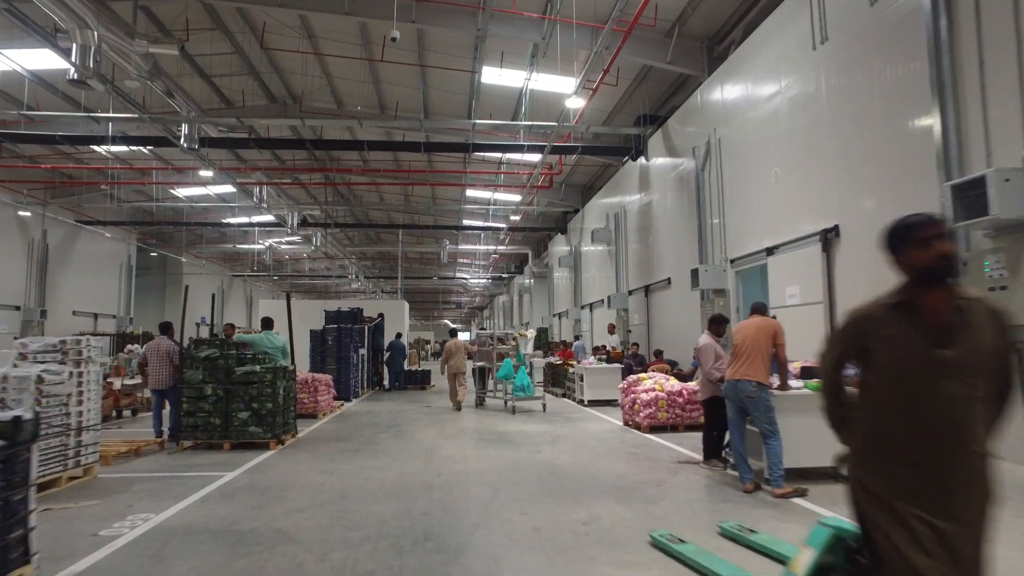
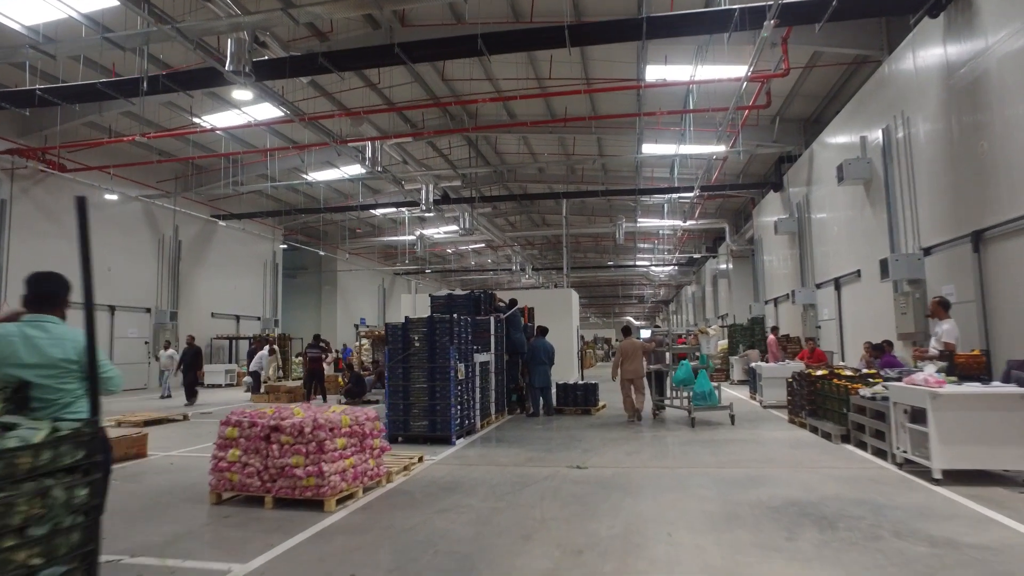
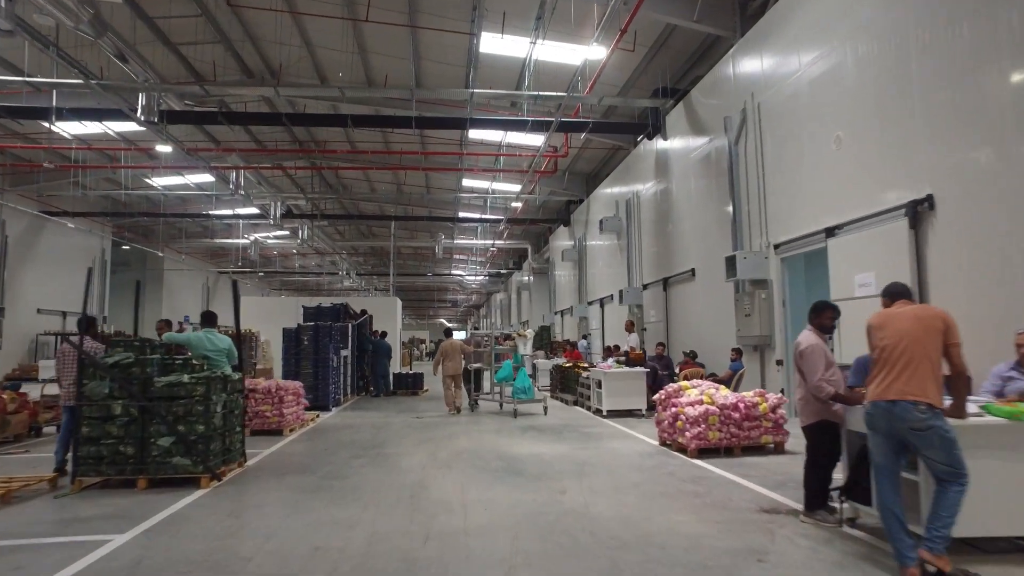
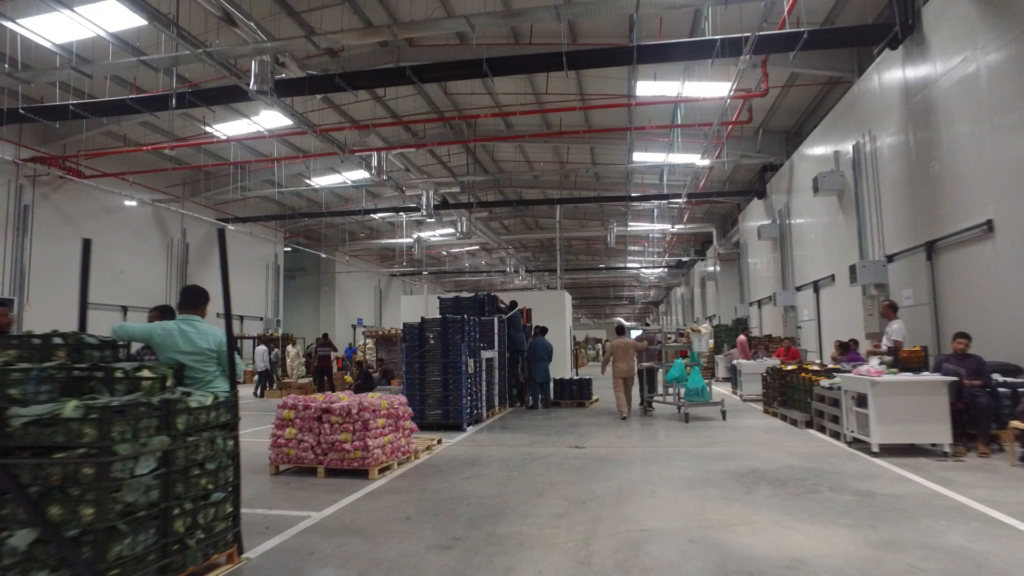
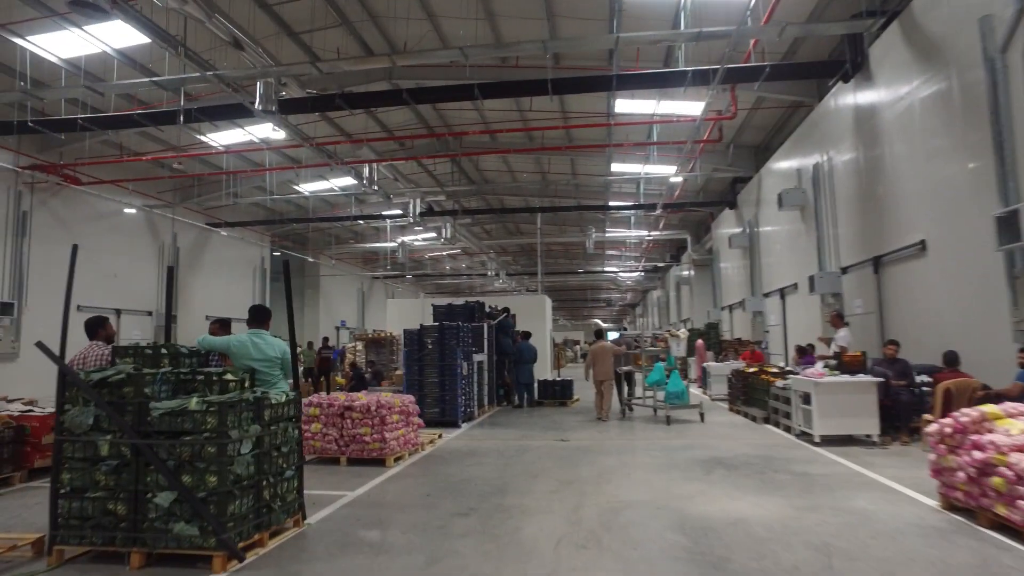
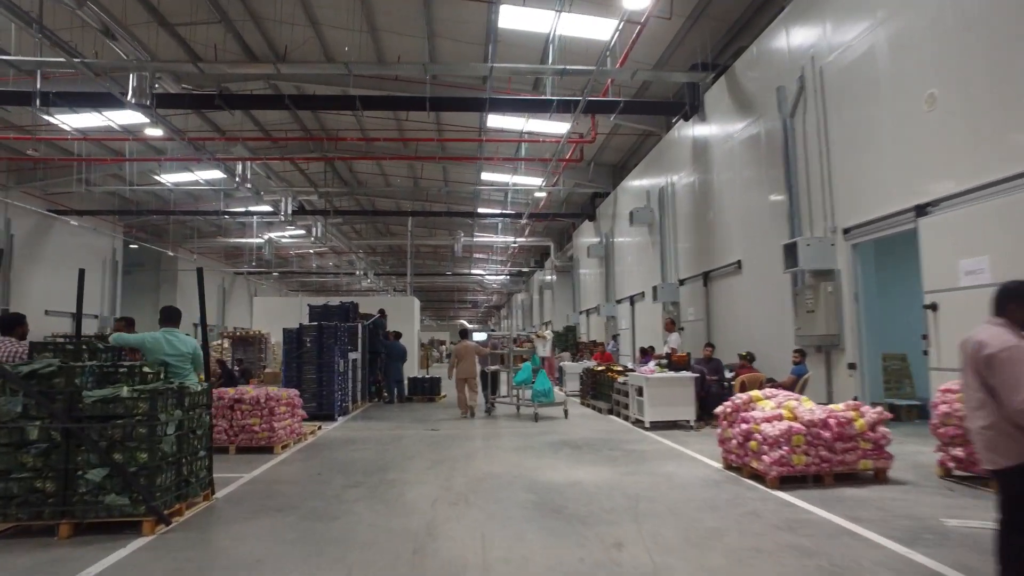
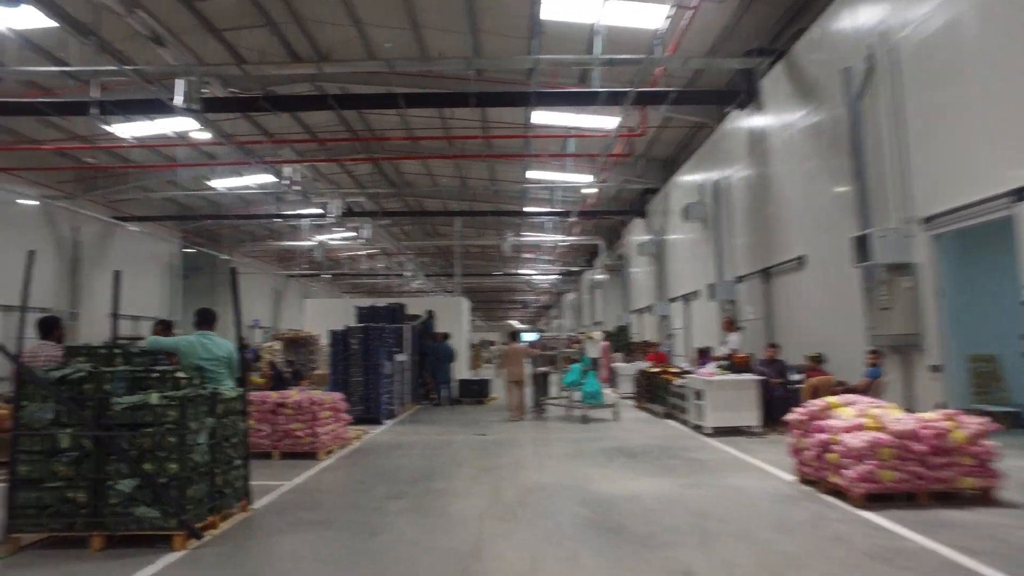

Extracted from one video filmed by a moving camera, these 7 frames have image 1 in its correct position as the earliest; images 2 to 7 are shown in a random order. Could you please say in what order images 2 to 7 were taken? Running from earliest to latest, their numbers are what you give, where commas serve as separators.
3, 6, 7, 5, 4, 2
